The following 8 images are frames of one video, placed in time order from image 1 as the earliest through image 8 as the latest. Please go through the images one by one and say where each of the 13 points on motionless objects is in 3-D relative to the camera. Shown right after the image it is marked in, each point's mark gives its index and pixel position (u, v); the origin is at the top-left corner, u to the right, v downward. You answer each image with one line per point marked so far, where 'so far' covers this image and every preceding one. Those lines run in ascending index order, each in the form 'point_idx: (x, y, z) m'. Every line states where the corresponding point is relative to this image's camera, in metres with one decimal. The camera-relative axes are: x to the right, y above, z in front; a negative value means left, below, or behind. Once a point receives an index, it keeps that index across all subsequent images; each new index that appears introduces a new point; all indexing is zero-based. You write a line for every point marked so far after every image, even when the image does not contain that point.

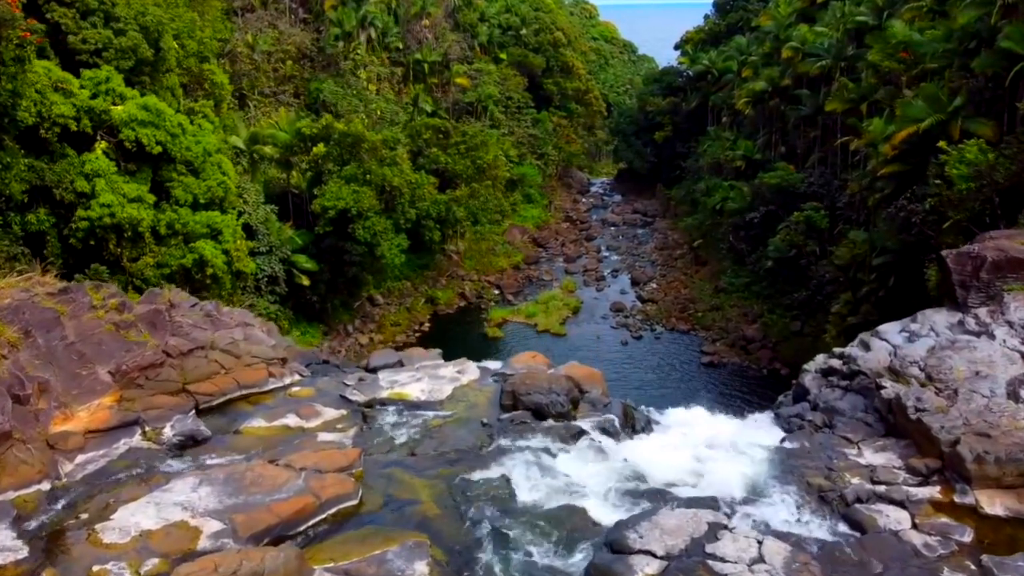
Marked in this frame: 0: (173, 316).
0: (-7.5, -0.6, +18.1) m
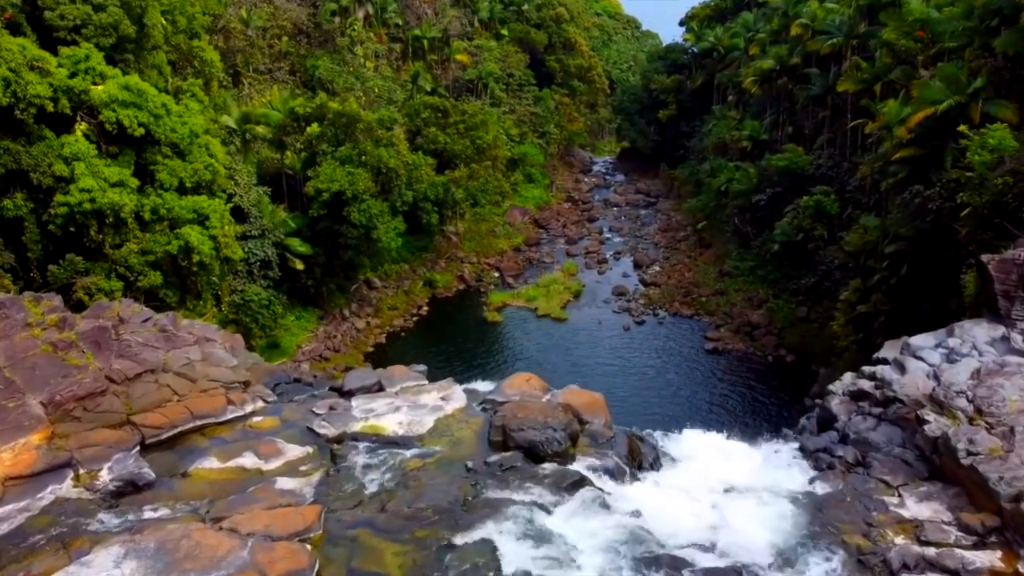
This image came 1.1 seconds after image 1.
0: (-7.7, -0.9, +16.0) m
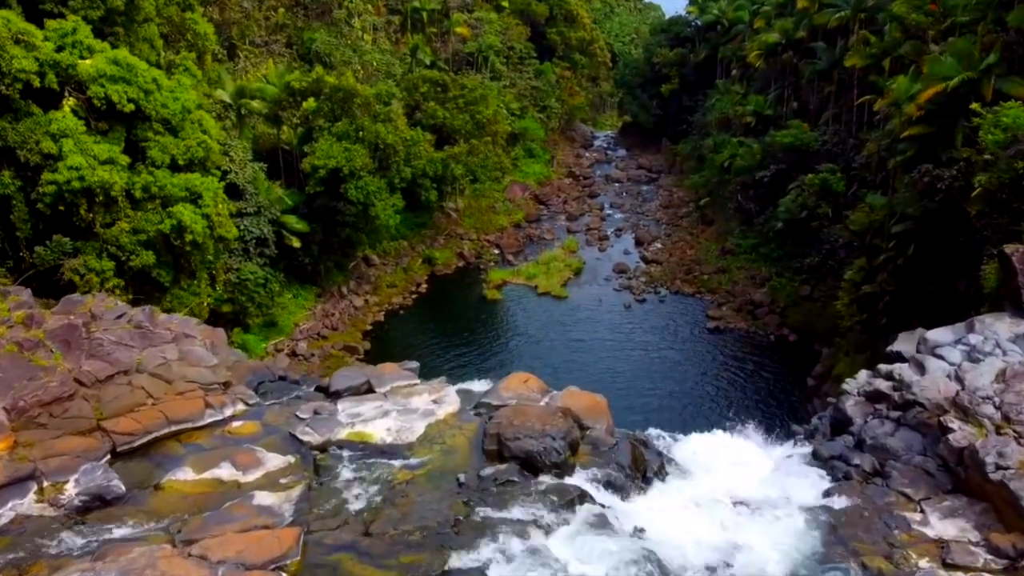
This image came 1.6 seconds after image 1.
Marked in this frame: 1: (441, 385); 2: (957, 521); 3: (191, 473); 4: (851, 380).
0: (-7.7, -0.8, +15.1) m
1: (-1.4, -1.9, +15.7) m
2: (+6.6, -3.5, +12.2) m
3: (-5.1, -2.9, +12.9) m
4: (+7.2, -1.9, +17.3) m
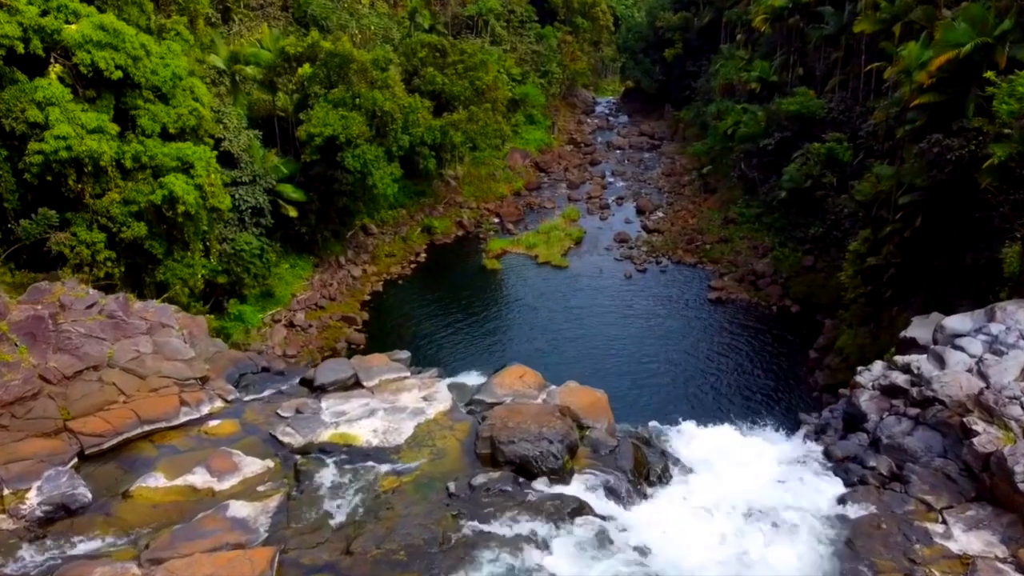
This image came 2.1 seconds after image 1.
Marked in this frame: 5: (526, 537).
0: (-7.8, -0.6, +14.2) m
1: (-1.5, -1.7, +14.8) m
2: (+6.5, -3.4, +11.4) m
3: (-5.1, -2.8, +12.0) m
4: (+7.1, -1.7, +16.4) m
5: (+0.2, -3.2, +10.6) m
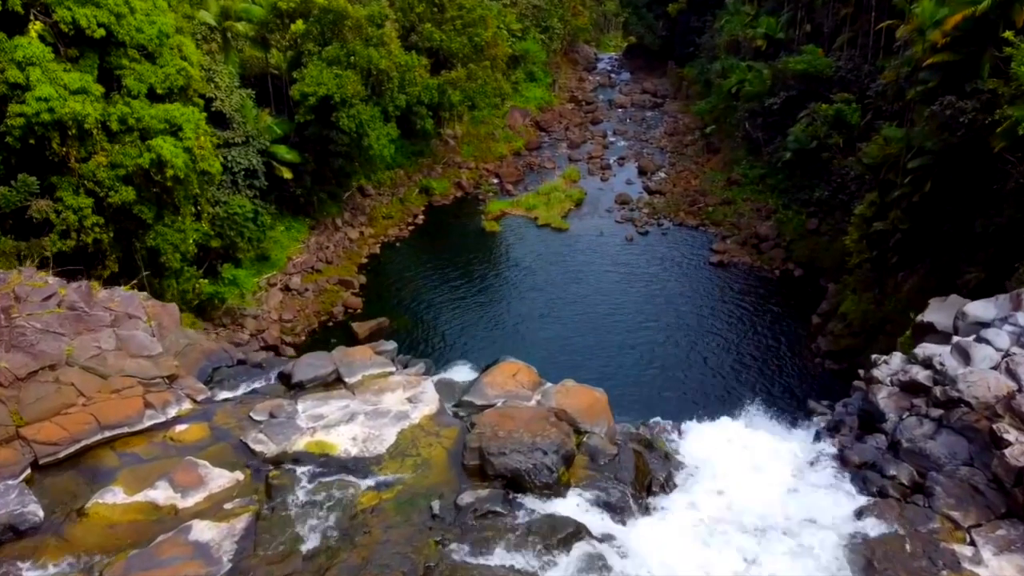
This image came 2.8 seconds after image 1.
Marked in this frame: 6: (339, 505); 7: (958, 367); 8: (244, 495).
0: (-7.9, -0.4, +13.1) m
1: (-1.6, -1.5, +13.8) m
2: (+6.4, -3.4, +10.4) m
3: (-5.3, -2.8, +11.1) m
4: (+6.9, -1.4, +15.3) m
5: (+0.1, -3.3, +9.7) m
6: (-2.3, -2.8, +10.7) m
7: (+7.6, -1.3, +13.9) m
8: (-3.6, -2.8, +11.0) m
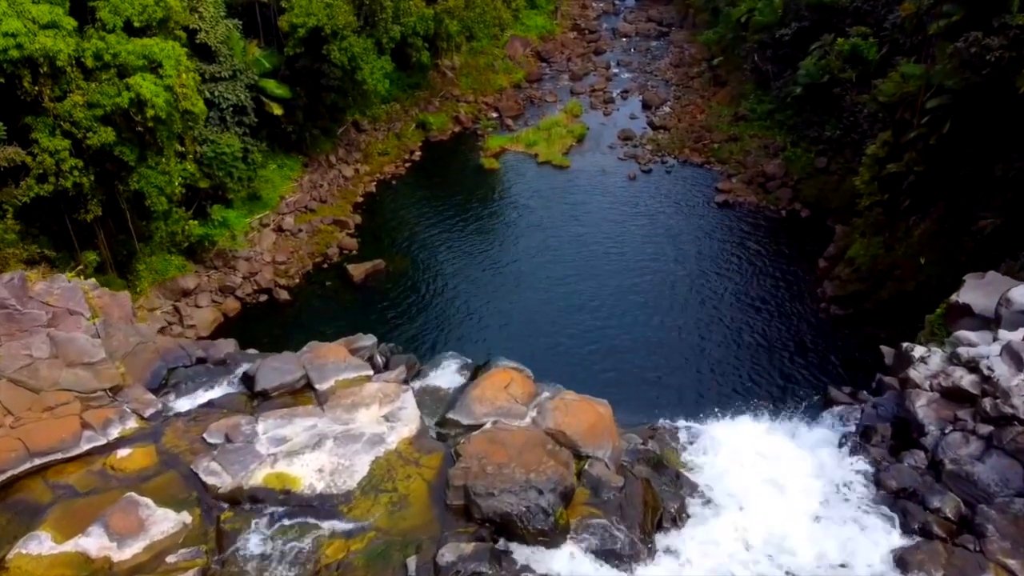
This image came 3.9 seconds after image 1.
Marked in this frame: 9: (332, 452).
0: (-8.1, -0.4, +11.4) m
1: (-1.7, -1.5, +12.2) m
2: (+6.3, -3.7, +8.9) m
3: (-5.4, -2.9, +9.5) m
4: (+6.8, -1.3, +13.7) m
5: (-0.1, -3.6, +8.2) m
6: (-2.4, -3.0, +9.2) m
7: (+7.5, -1.3, +12.2) m
8: (-3.7, -2.9, +9.5) m
9: (-2.3, -2.1, +10.6) m
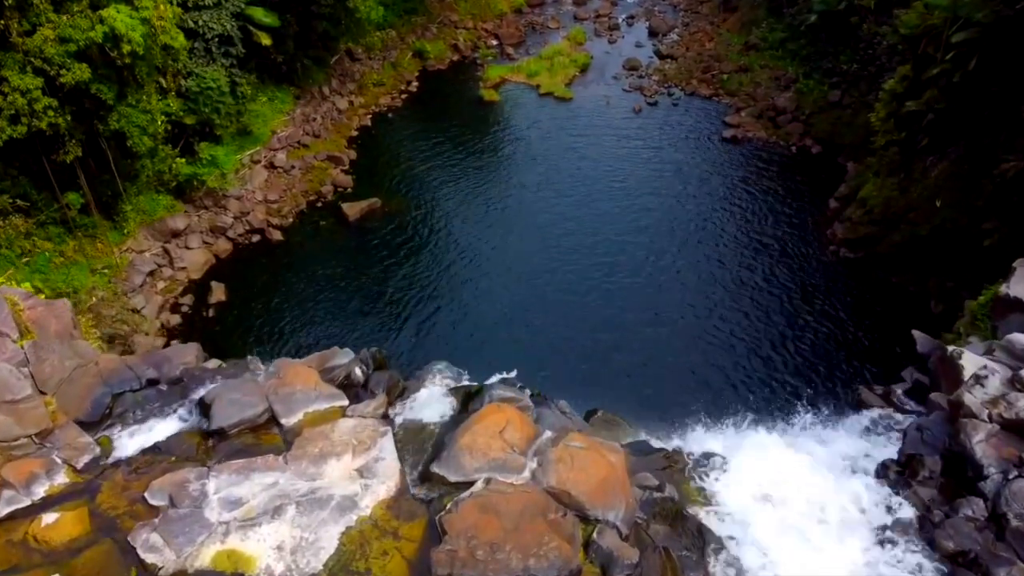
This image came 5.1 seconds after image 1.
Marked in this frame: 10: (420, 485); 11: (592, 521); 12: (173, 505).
0: (-8.1, -0.8, +9.6) m
1: (-1.8, -1.7, +10.5) m
2: (+6.2, -4.3, +7.5) m
3: (-5.5, -3.4, +8.0) m
4: (+6.8, -1.5, +12.0) m
5: (-0.1, -4.2, +6.7) m
6: (-2.4, -3.6, +7.7) m
7: (+7.4, -1.6, +10.5) m
8: (-3.8, -3.5, +7.9) m
9: (-2.4, -2.5, +9.0) m
10: (-1.0, -2.3, +9.6) m
11: (+0.9, -2.7, +9.2) m
12: (-3.8, -2.4, +9.2) m
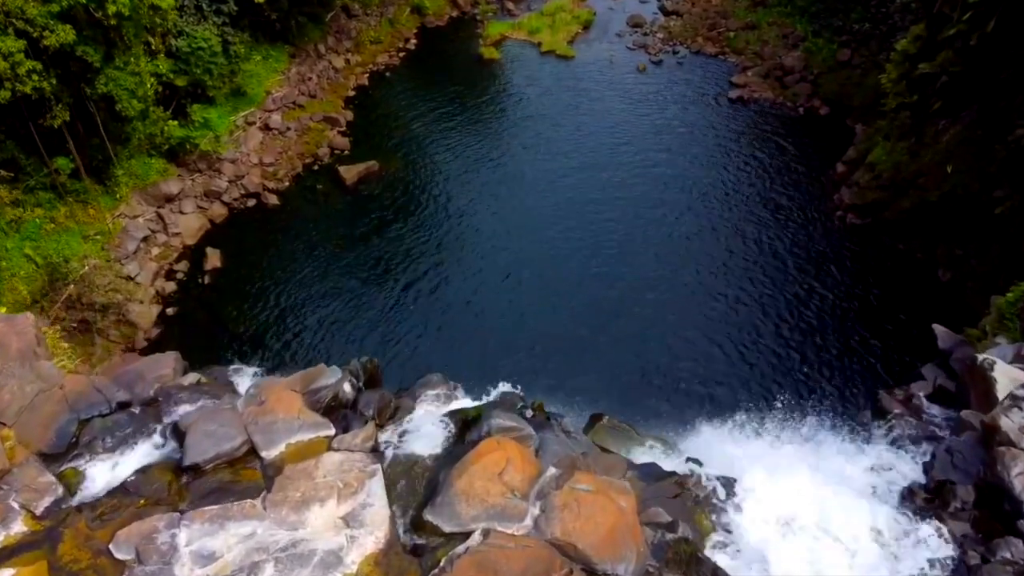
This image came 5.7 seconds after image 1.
0: (-8.1, -1.1, +8.7) m
1: (-1.7, -2.0, +9.6) m
2: (+6.2, -4.7, +6.7) m
3: (-5.5, -3.8, +7.2) m
4: (+6.8, -1.7, +11.1) m
5: (-0.1, -4.7, +6.0) m
6: (-2.4, -4.0, +6.9) m
7: (+7.4, -1.9, +9.6) m
8: (-3.8, -3.9, +7.2) m
9: (-2.4, -2.9, +8.2) m
10: (-1.0, -2.6, +8.7) m
11: (+0.9, -3.0, +8.4) m
12: (-3.8, -2.8, +8.4) m
